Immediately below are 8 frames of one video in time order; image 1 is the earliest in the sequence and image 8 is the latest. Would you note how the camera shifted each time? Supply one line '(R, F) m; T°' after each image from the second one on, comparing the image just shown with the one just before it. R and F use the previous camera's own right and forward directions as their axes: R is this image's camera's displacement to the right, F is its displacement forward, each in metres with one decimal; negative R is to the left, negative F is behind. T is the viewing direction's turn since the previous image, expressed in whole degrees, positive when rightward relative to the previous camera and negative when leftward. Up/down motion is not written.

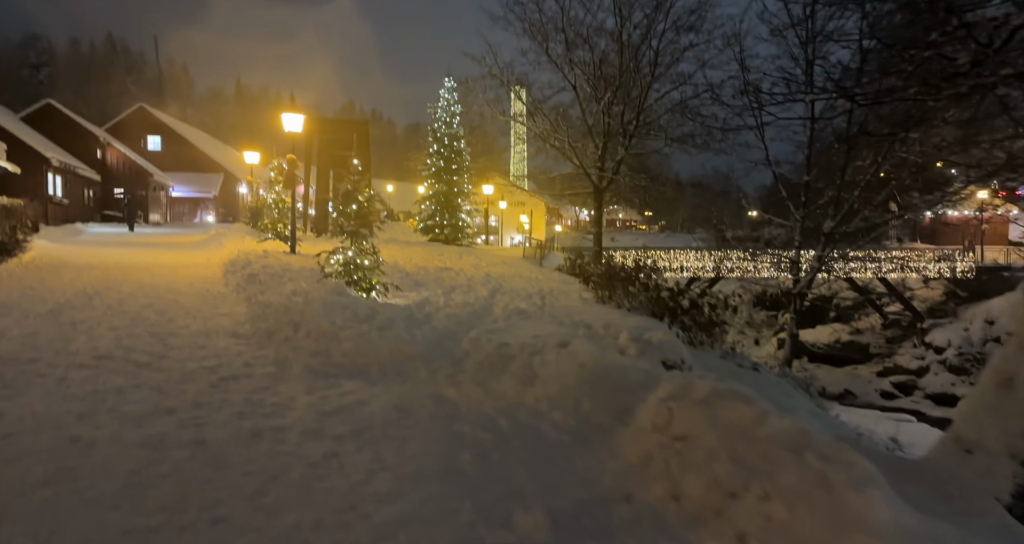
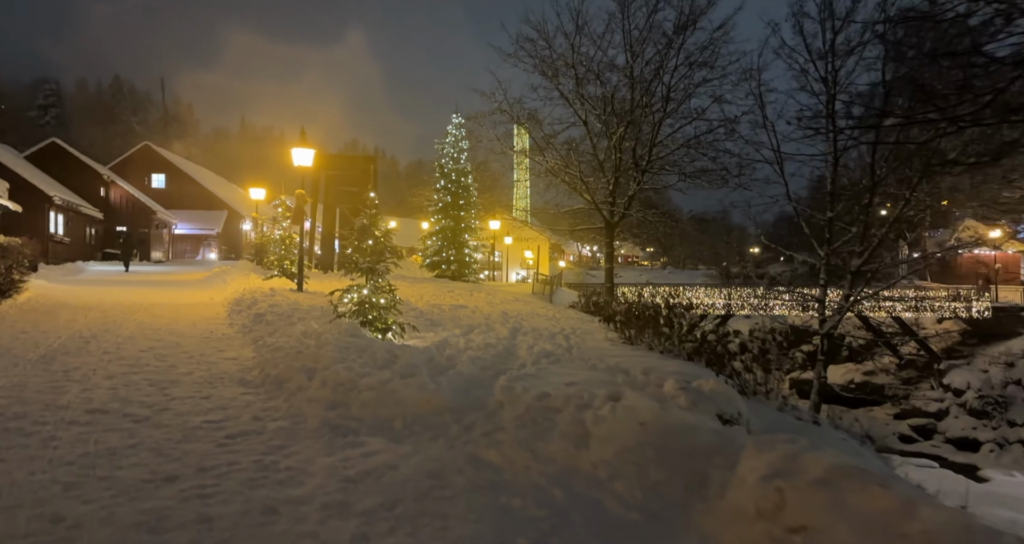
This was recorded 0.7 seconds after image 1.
(-0.3, +0.5) m; 0°
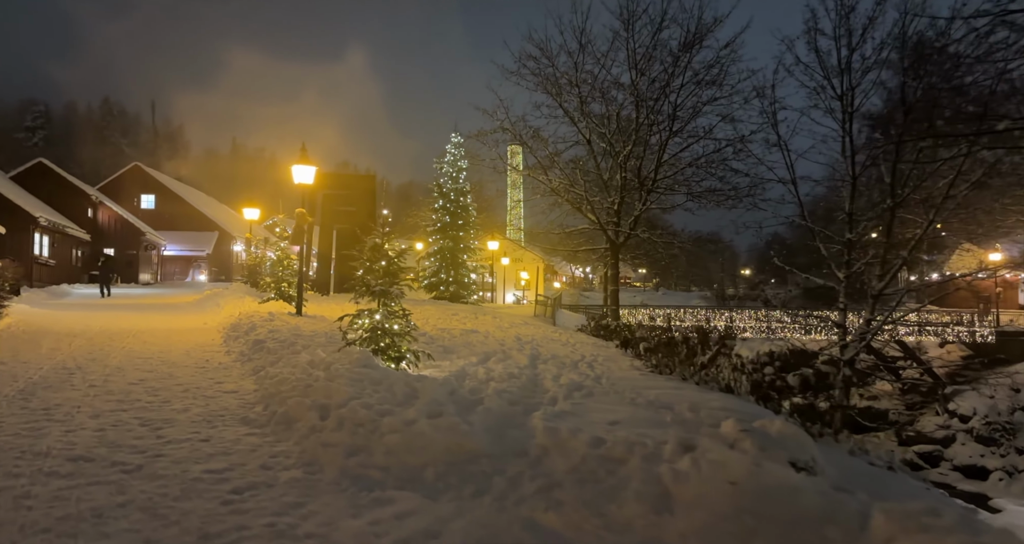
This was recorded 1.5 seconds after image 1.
(-0.4, +0.6) m; +1°
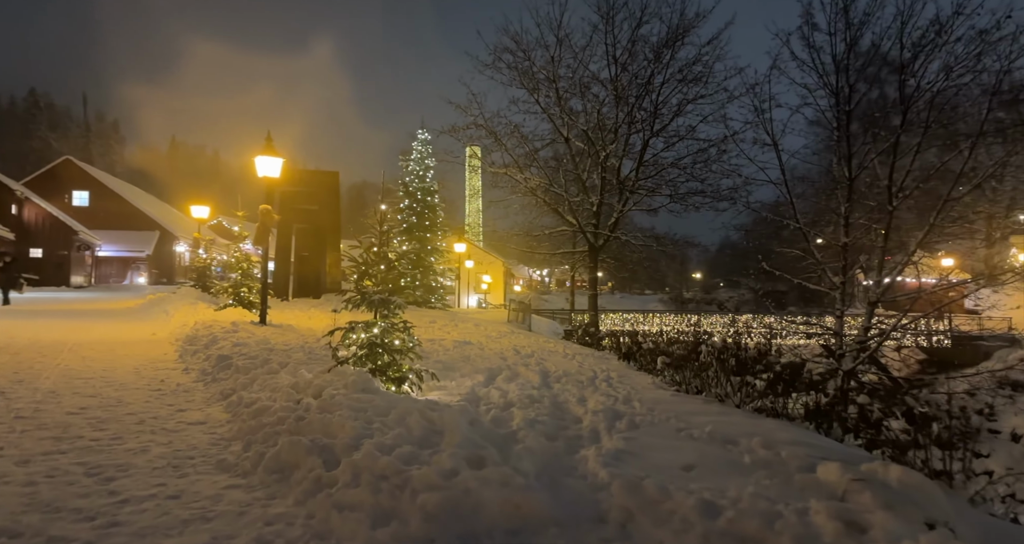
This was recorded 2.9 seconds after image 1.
(-0.7, +1.0) m; +4°
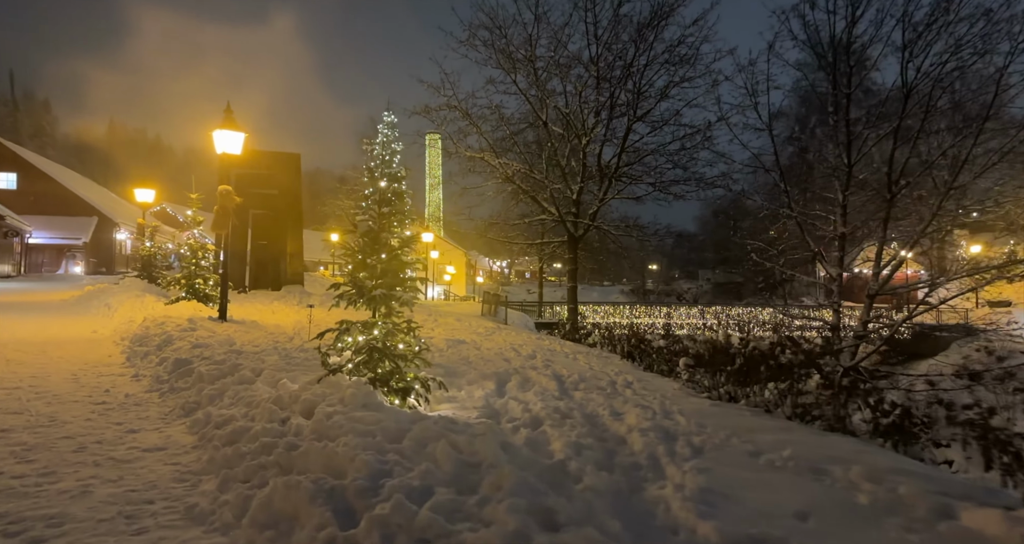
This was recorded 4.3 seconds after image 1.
(-0.6, +1.0) m; +4°
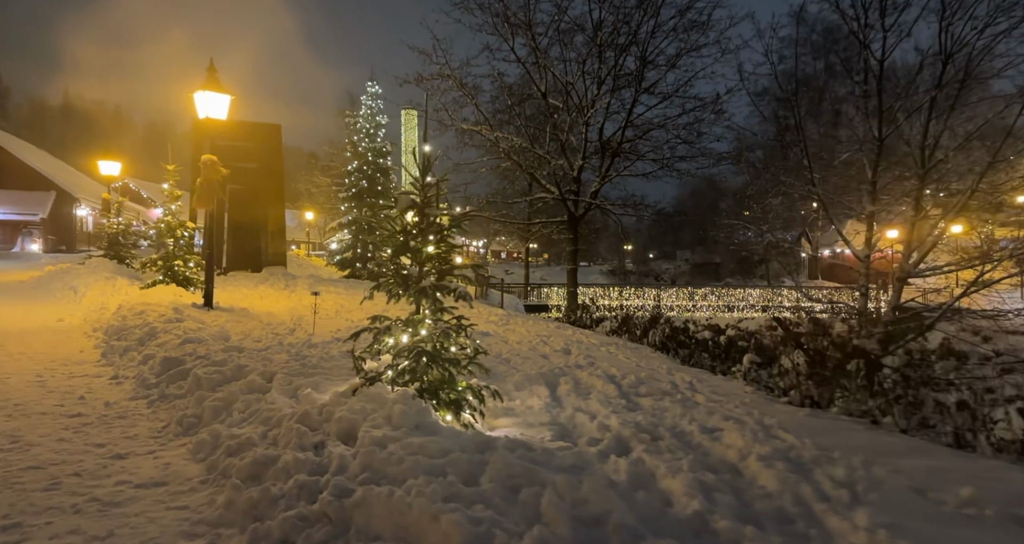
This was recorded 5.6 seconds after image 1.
(-0.8, +1.0) m; +3°
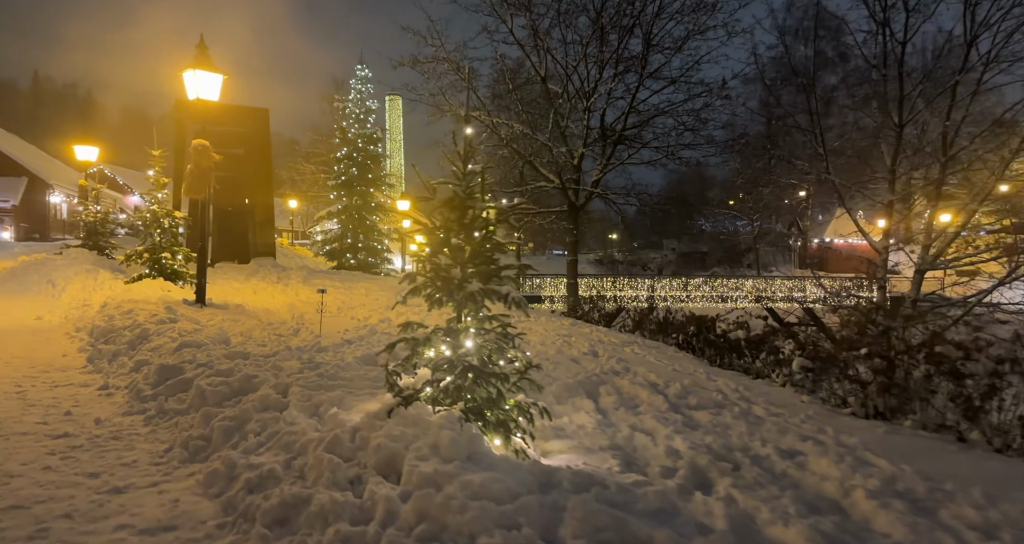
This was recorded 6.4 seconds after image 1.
(-0.5, +0.6) m; +2°
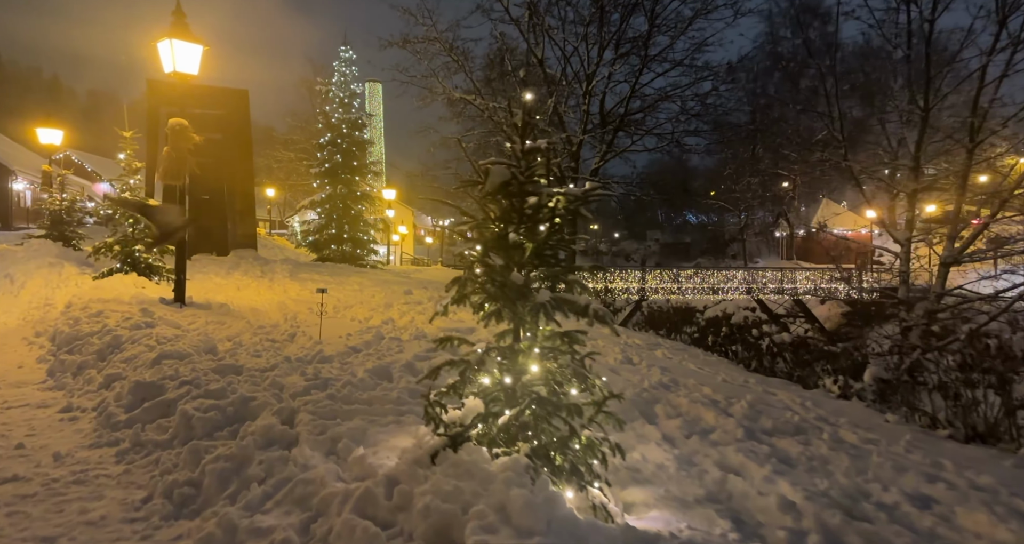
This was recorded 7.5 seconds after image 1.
(-0.5, +0.9) m; +2°
